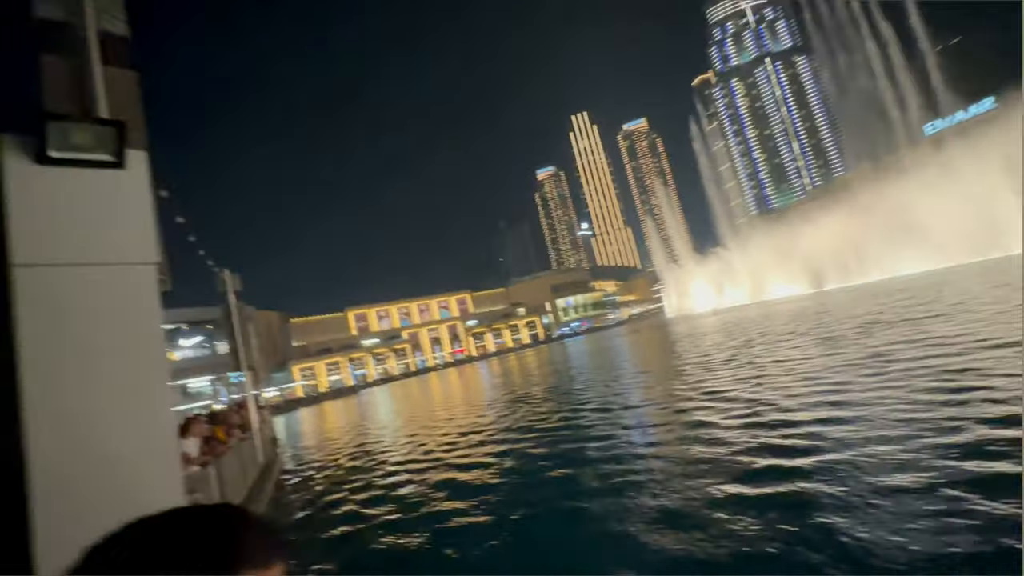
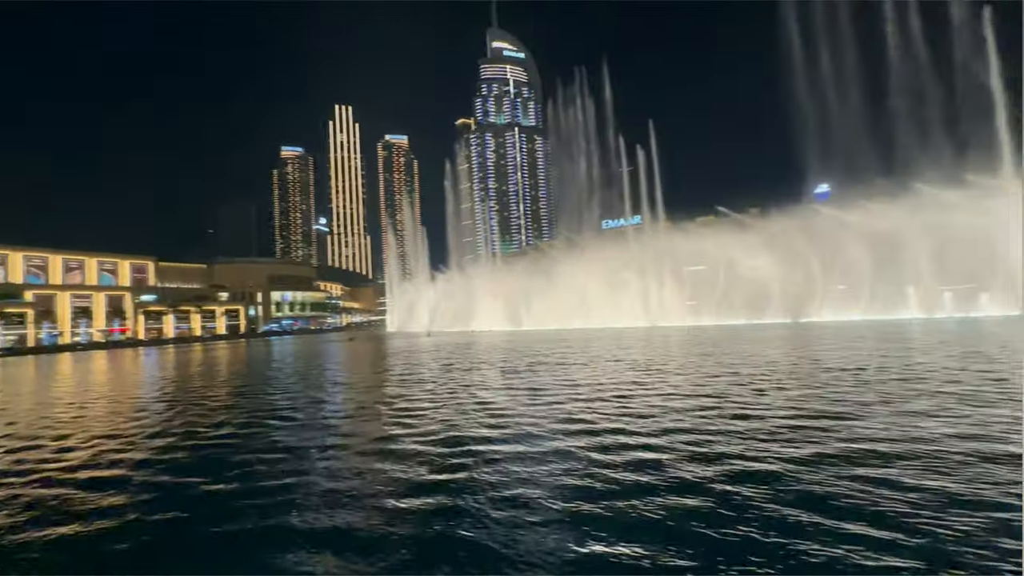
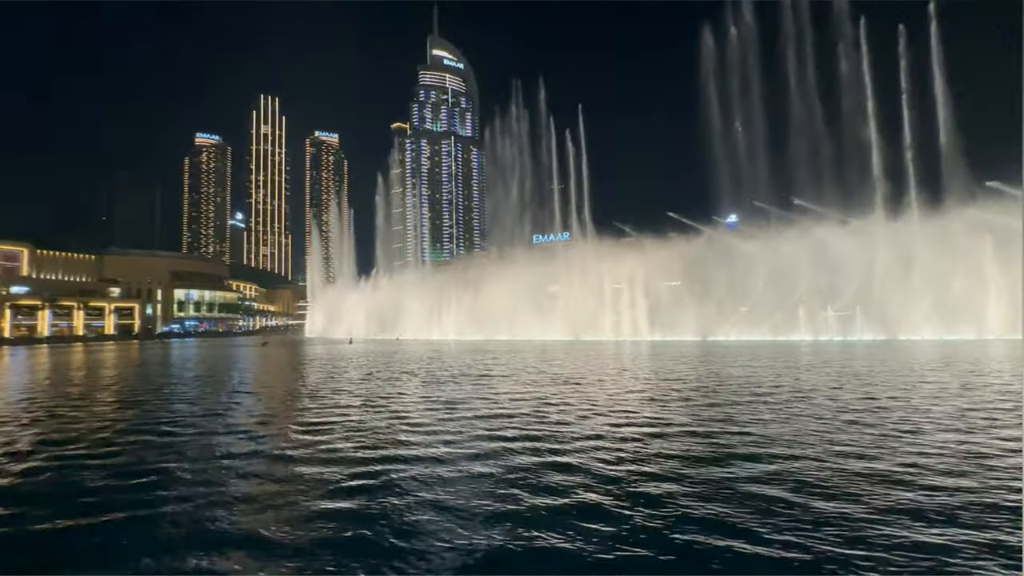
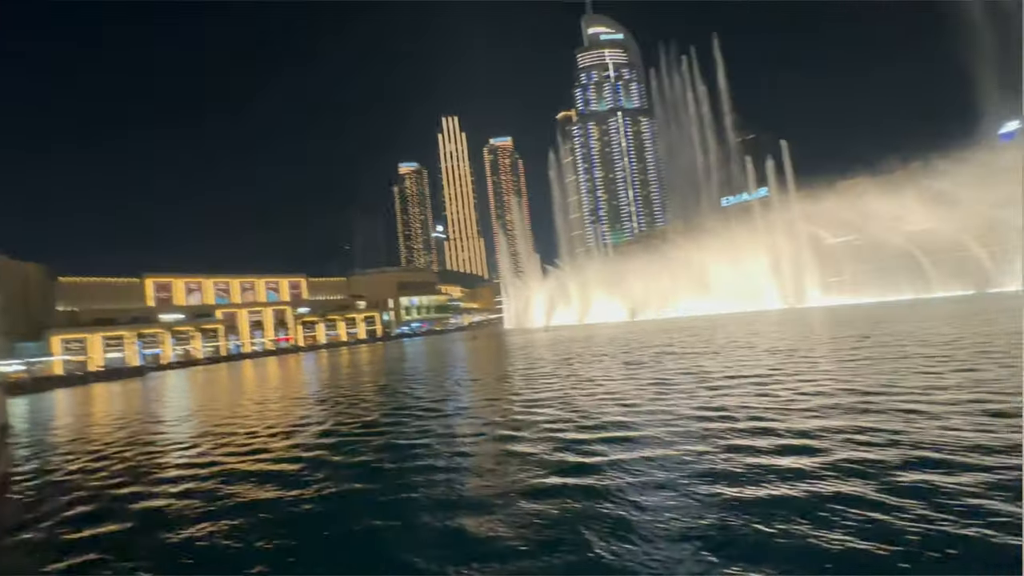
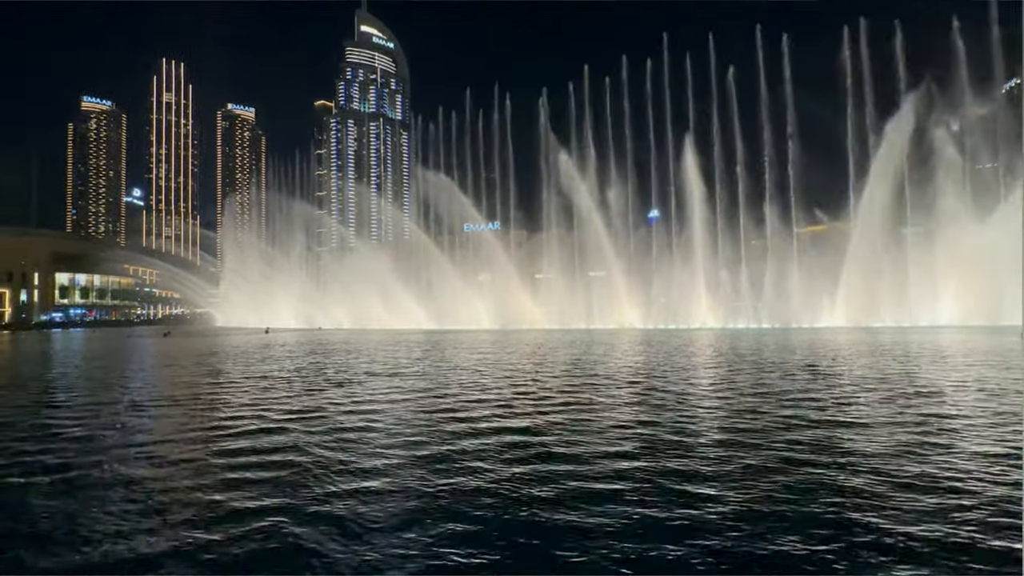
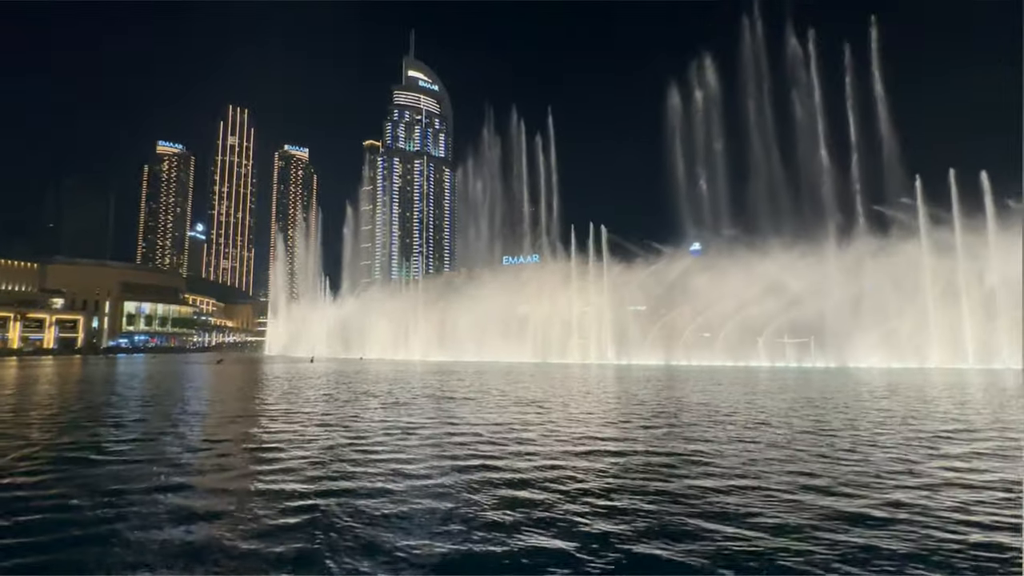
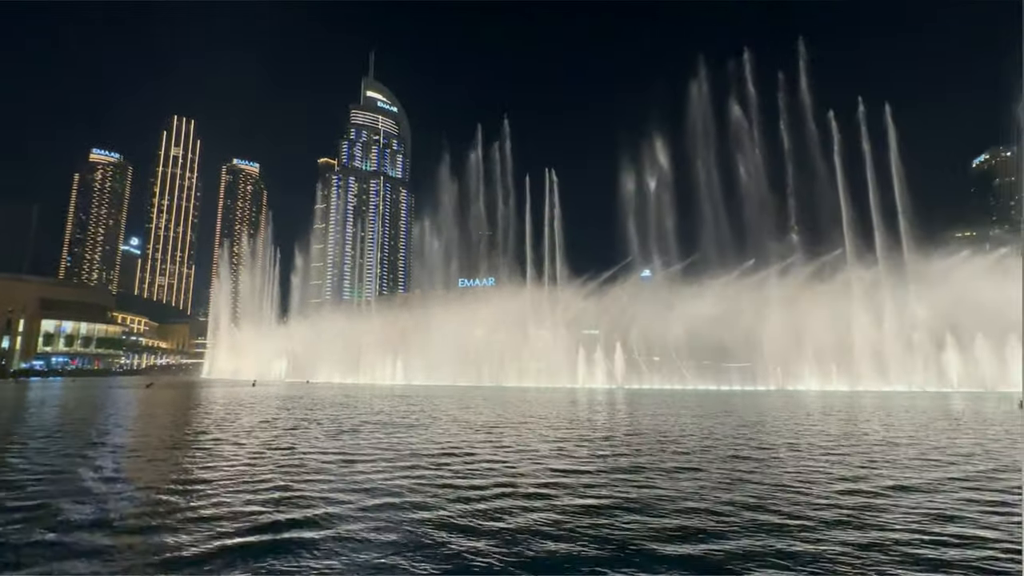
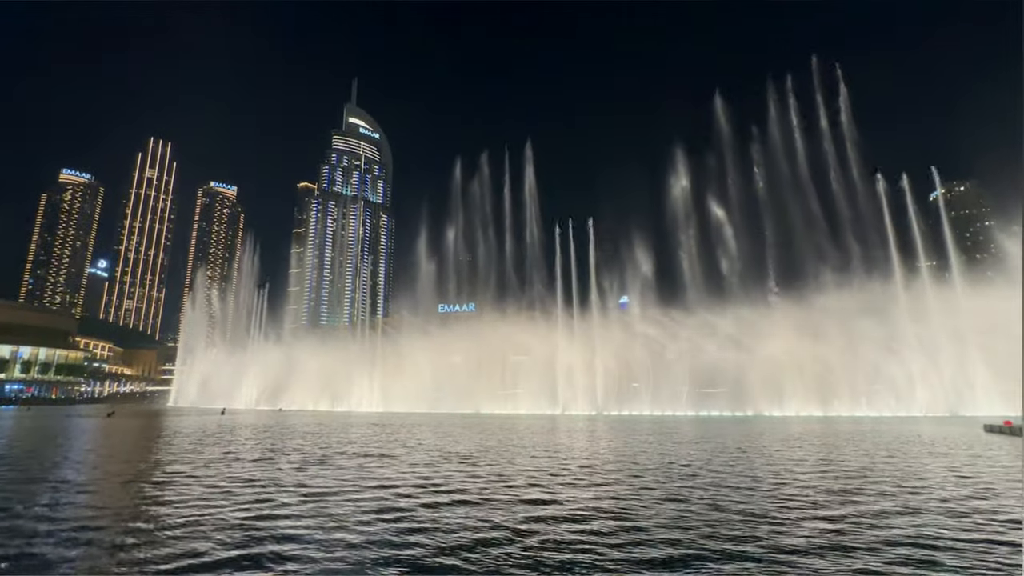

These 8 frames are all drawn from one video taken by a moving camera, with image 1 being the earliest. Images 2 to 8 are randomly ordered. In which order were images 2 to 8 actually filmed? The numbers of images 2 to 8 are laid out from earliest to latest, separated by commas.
4, 2, 3, 6, 7, 8, 5
